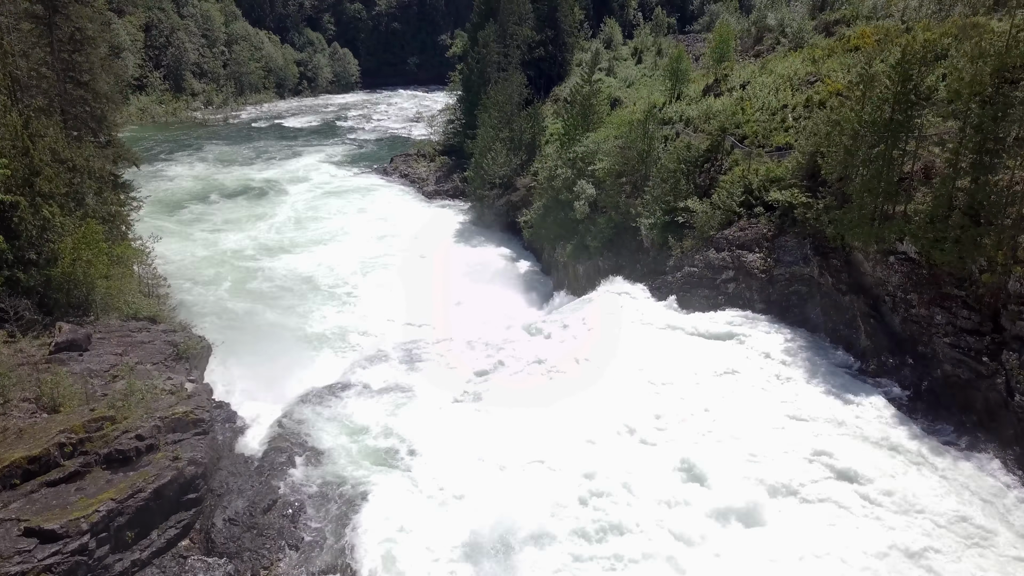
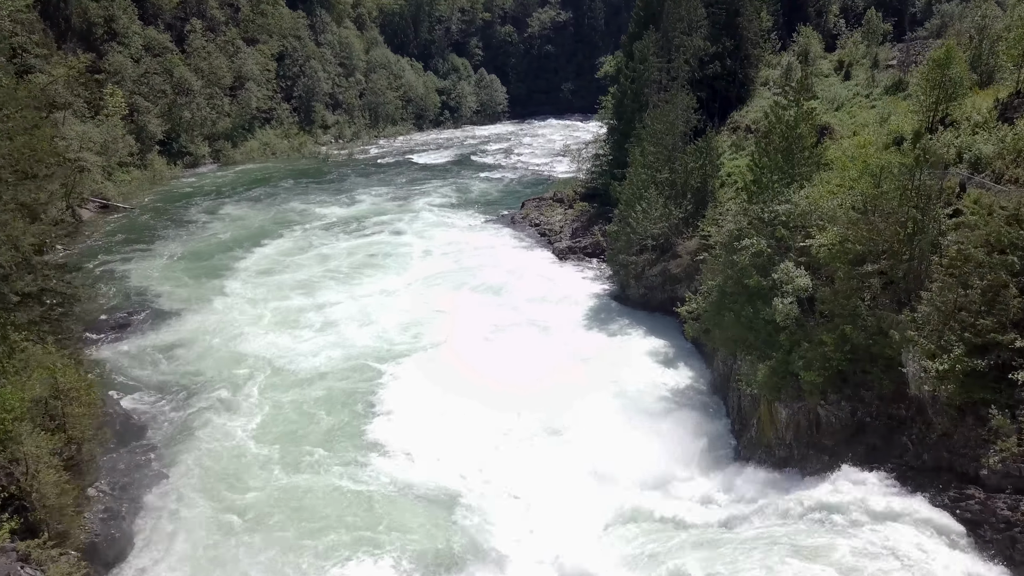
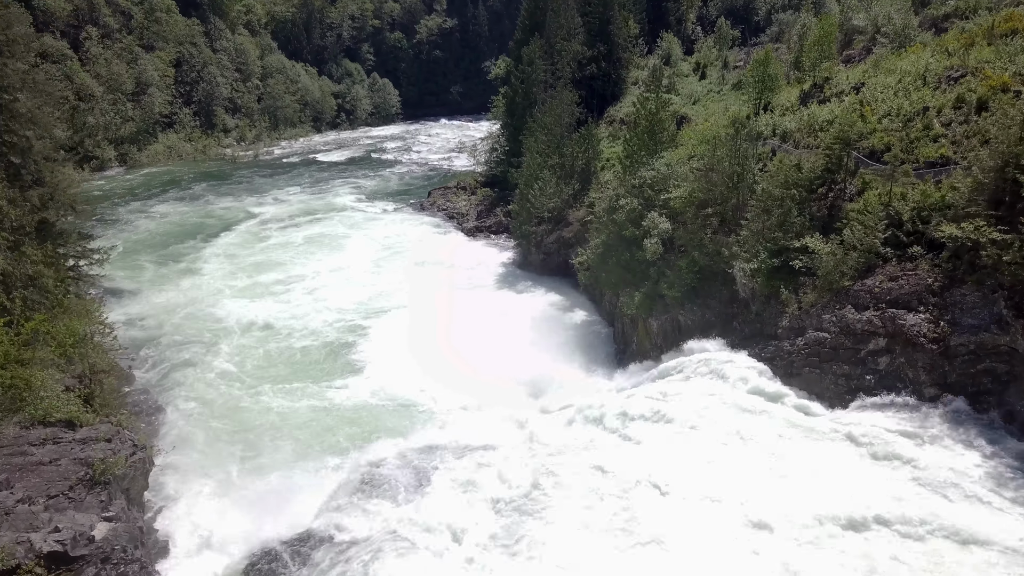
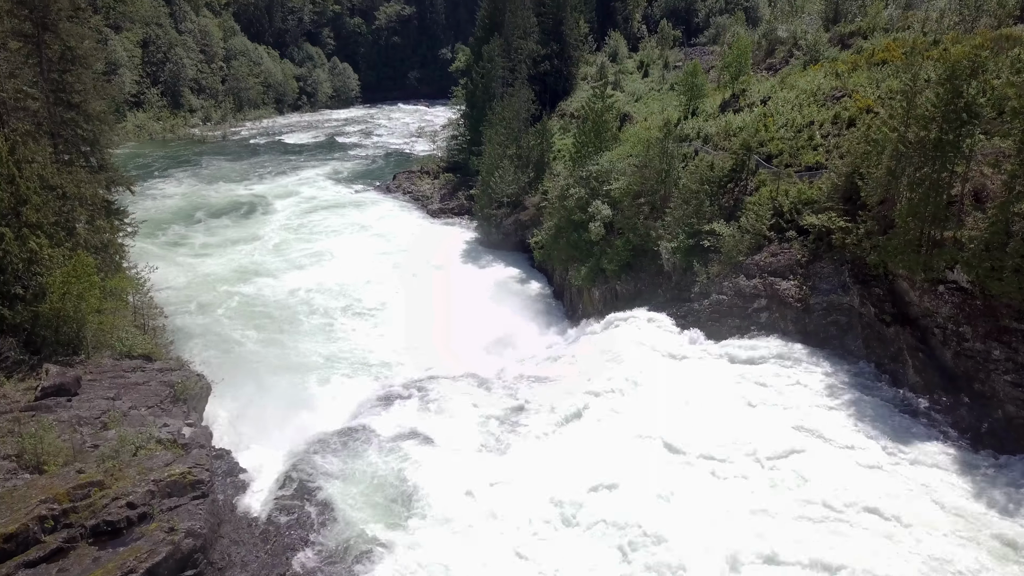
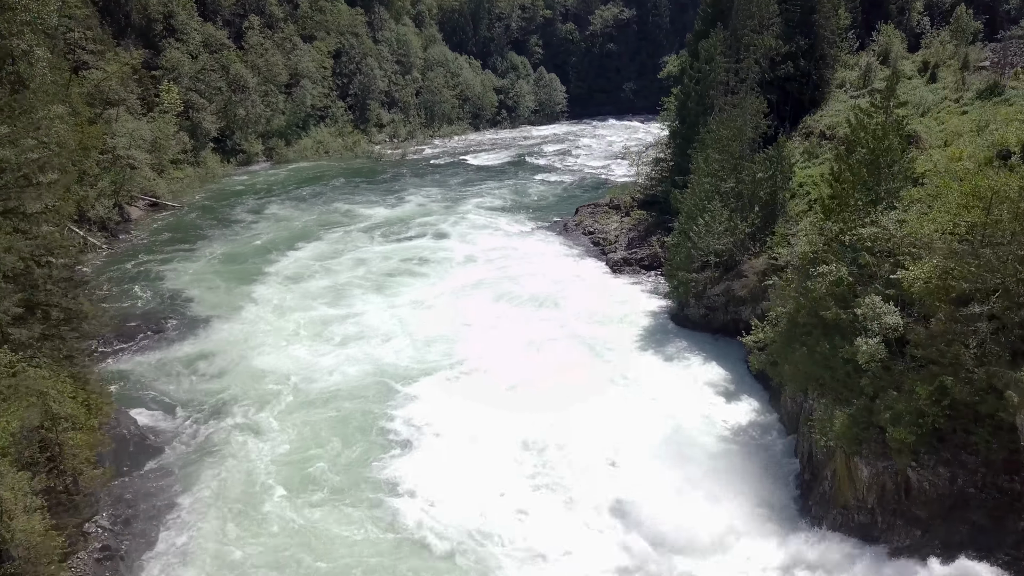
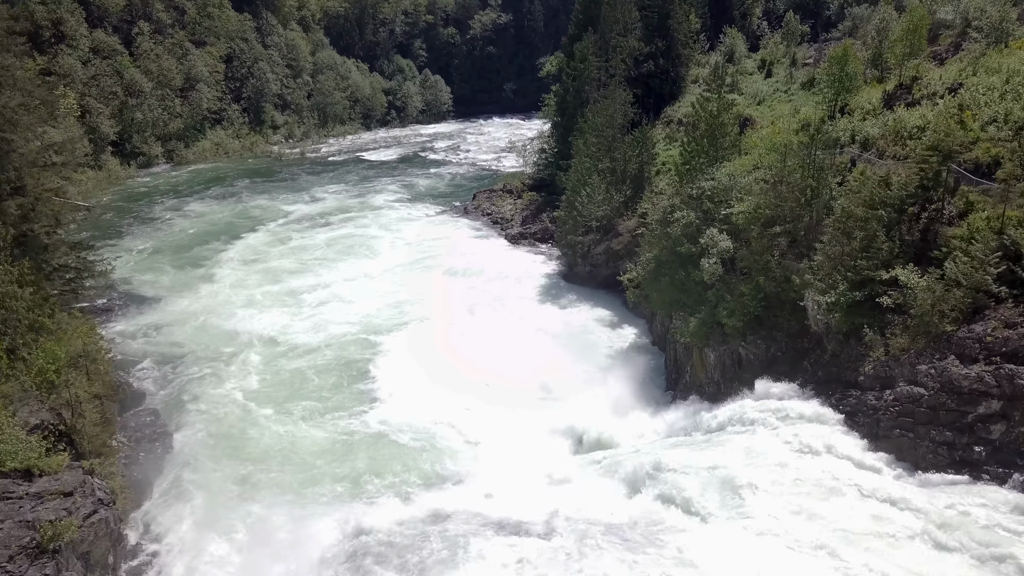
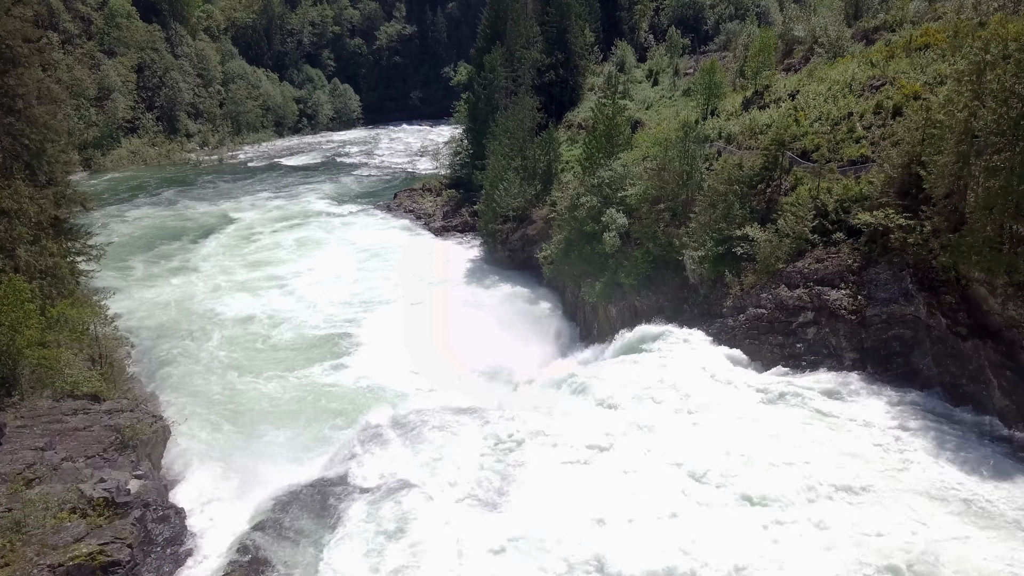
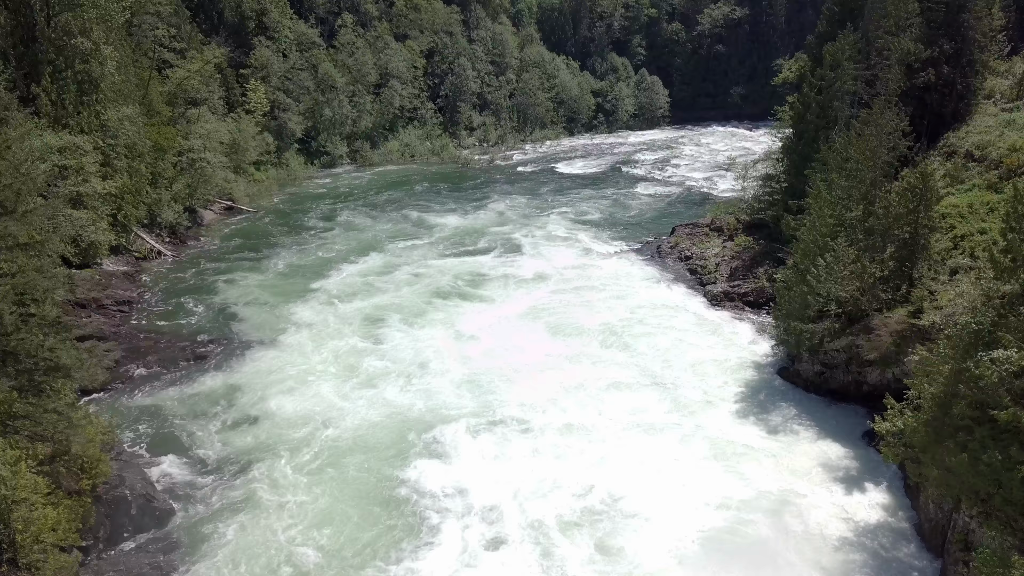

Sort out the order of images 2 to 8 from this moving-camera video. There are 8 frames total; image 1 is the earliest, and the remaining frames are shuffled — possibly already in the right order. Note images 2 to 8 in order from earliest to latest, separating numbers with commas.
4, 7, 3, 6, 2, 5, 8
